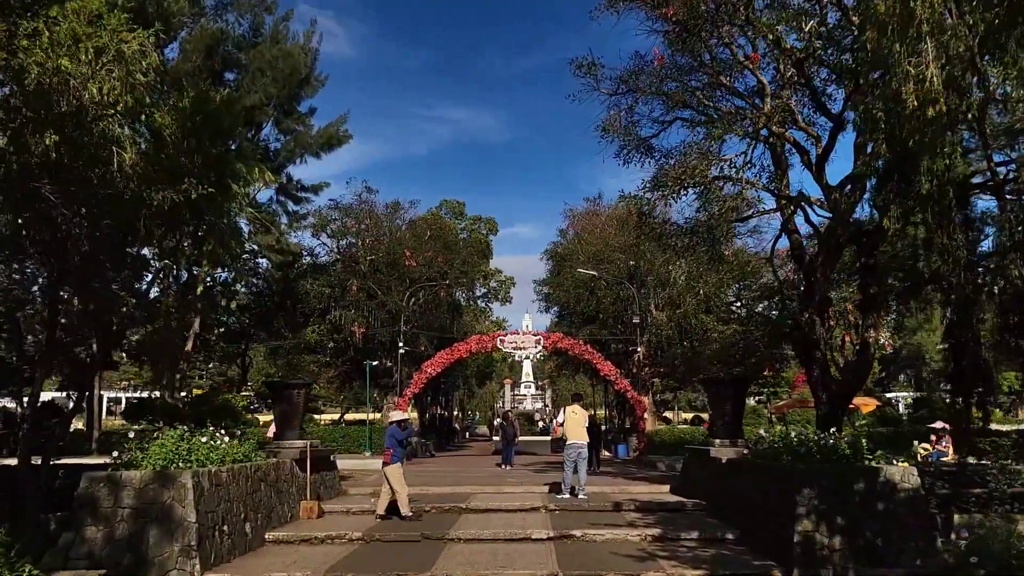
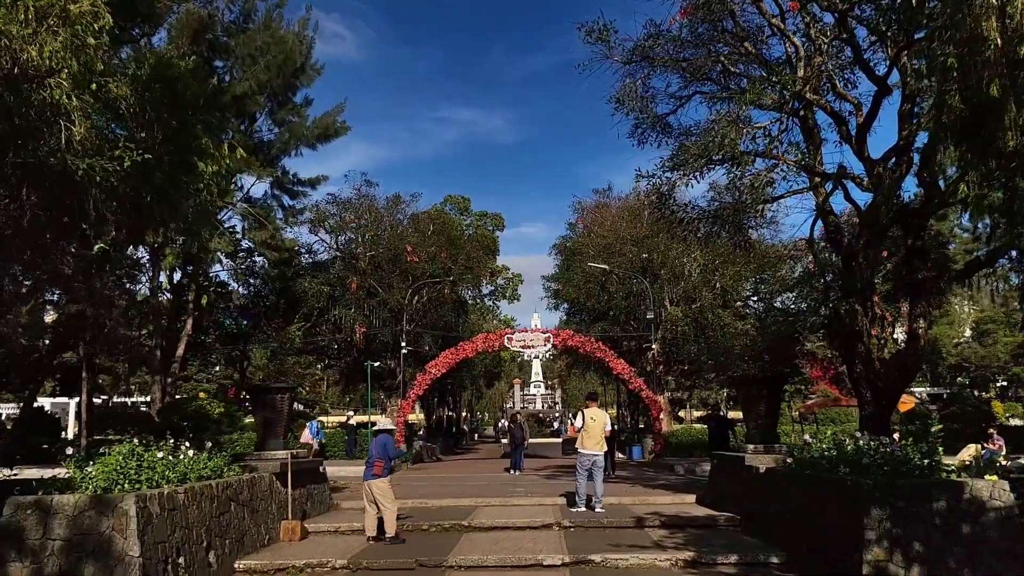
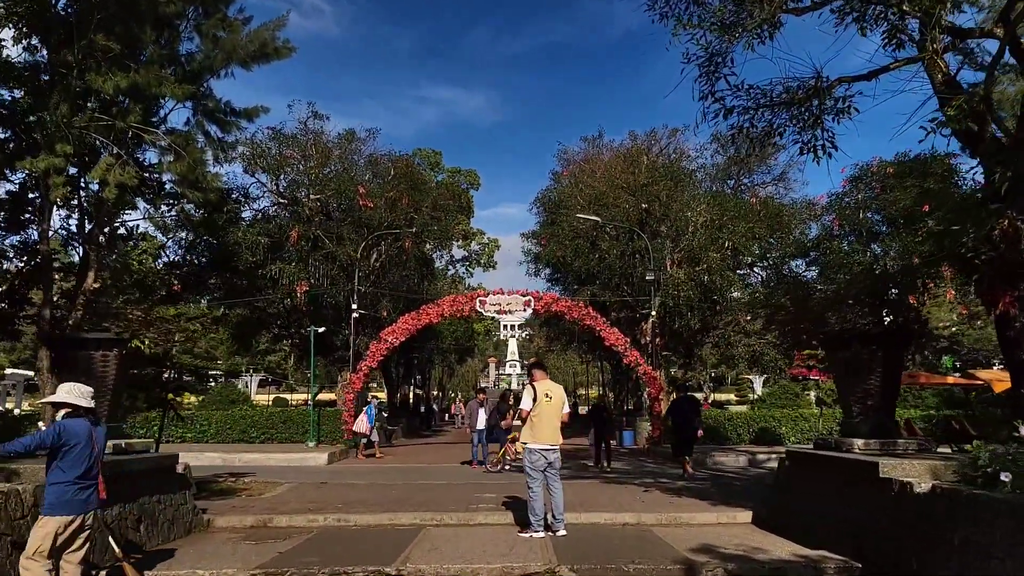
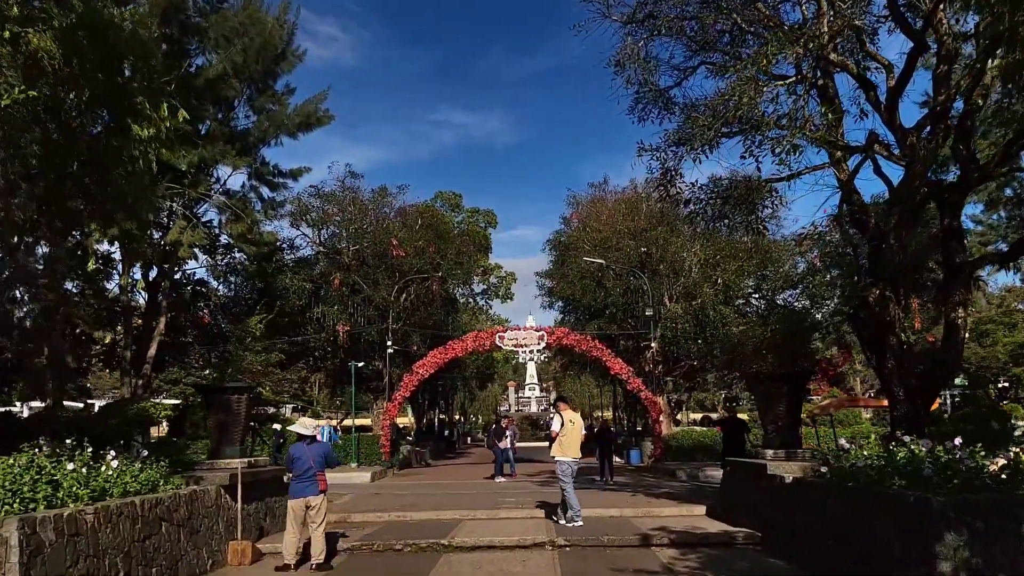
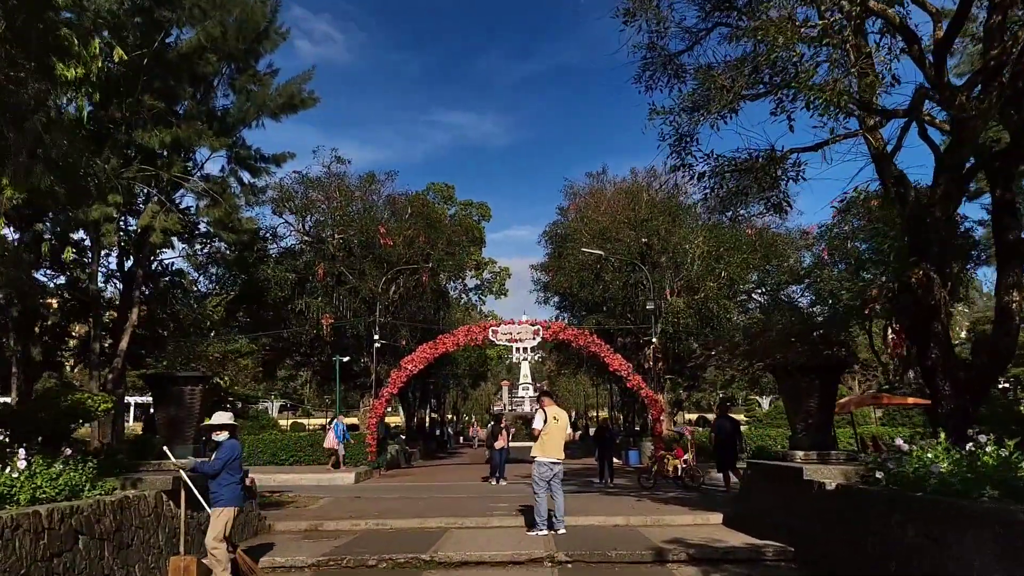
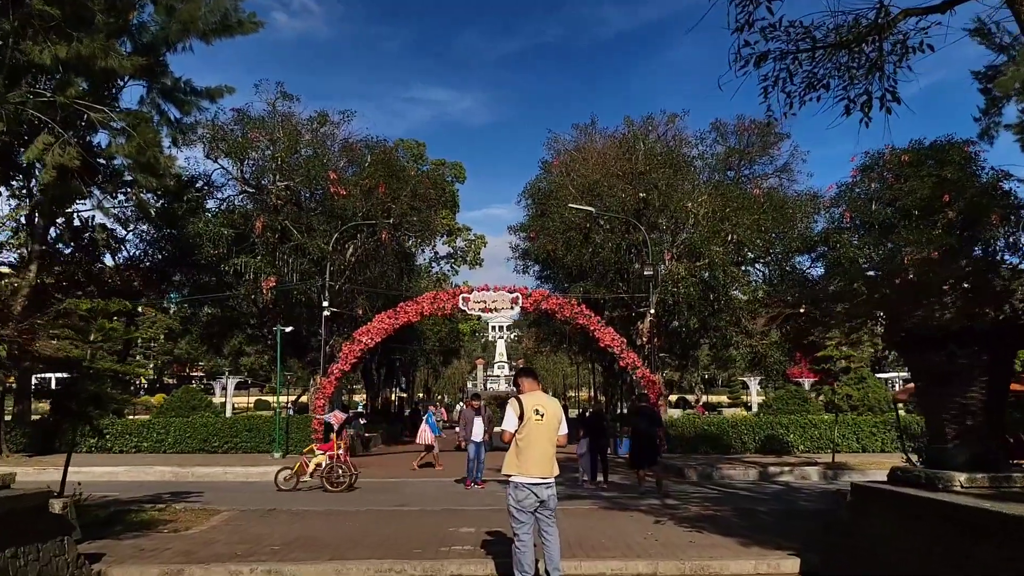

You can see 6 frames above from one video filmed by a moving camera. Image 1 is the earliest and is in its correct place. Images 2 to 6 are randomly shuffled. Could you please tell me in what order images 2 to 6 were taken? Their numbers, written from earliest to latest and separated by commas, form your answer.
2, 4, 5, 3, 6
